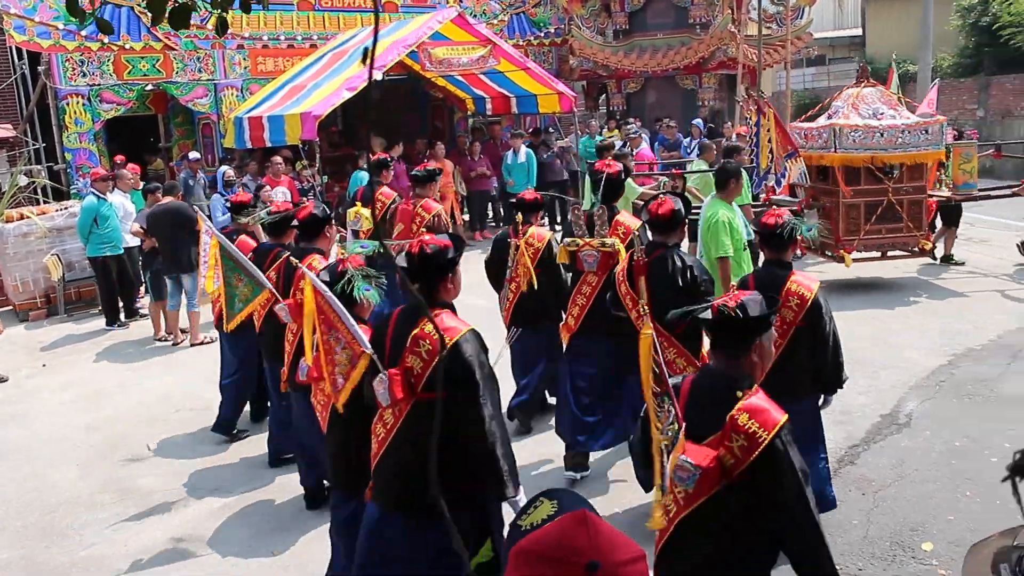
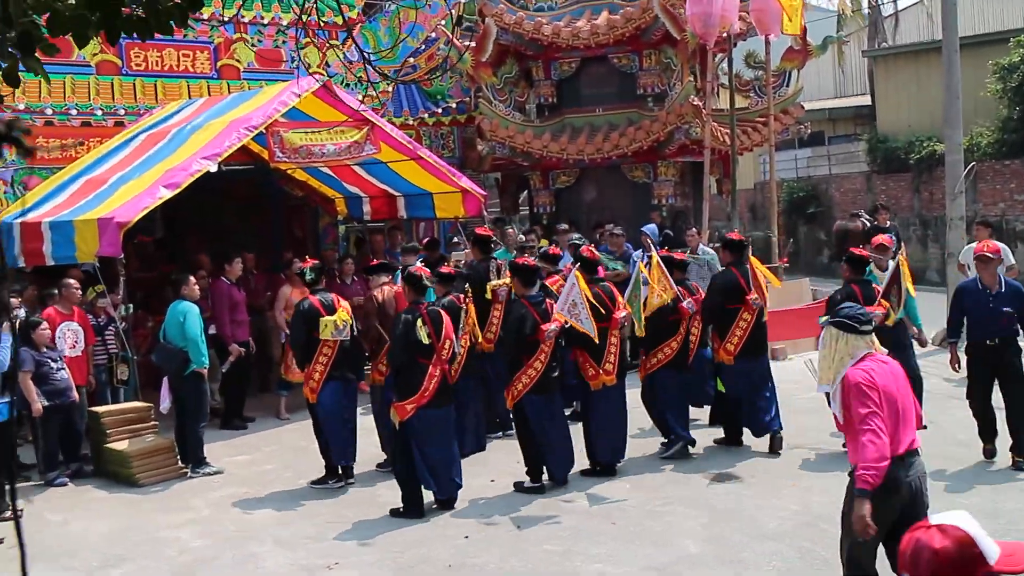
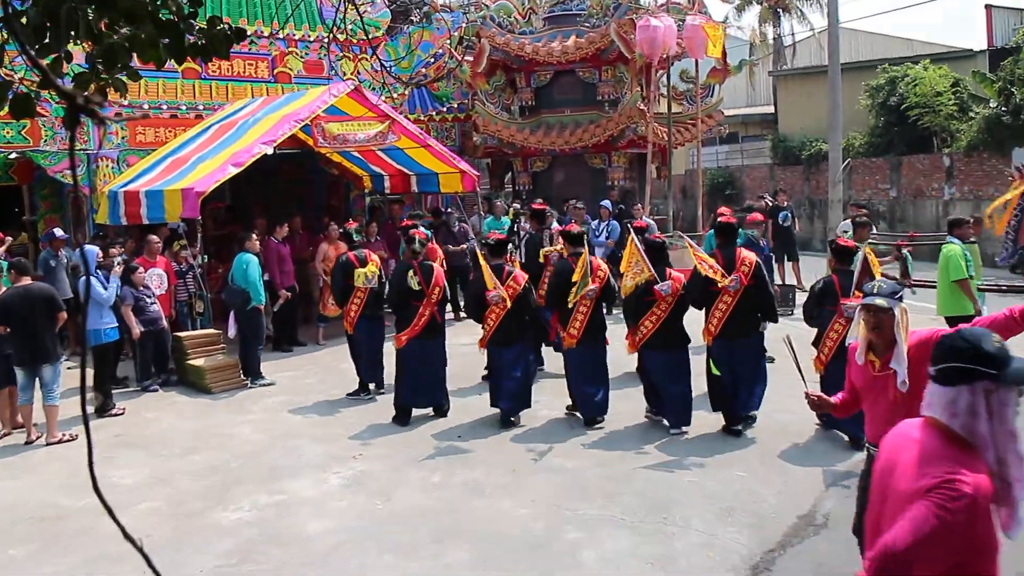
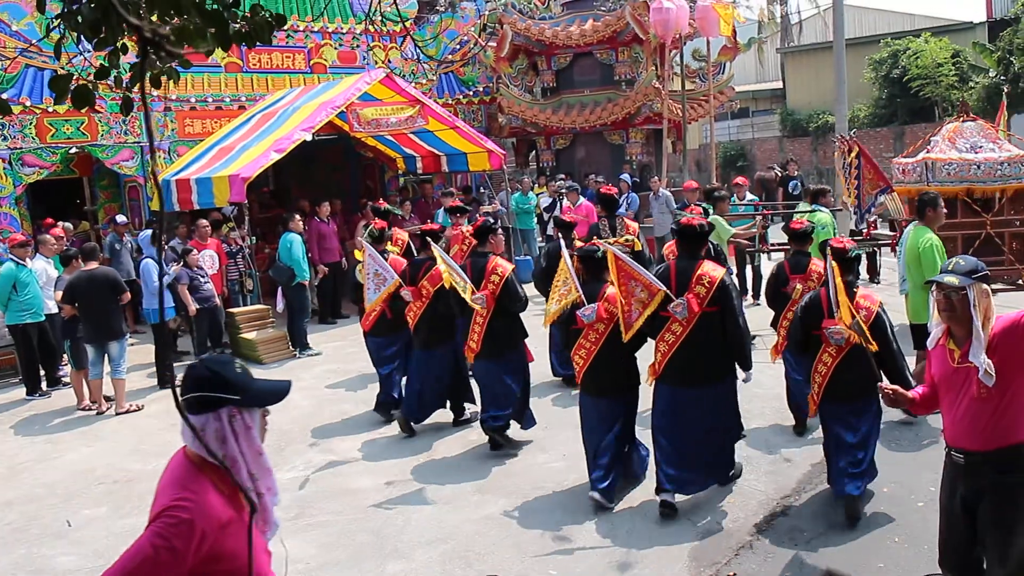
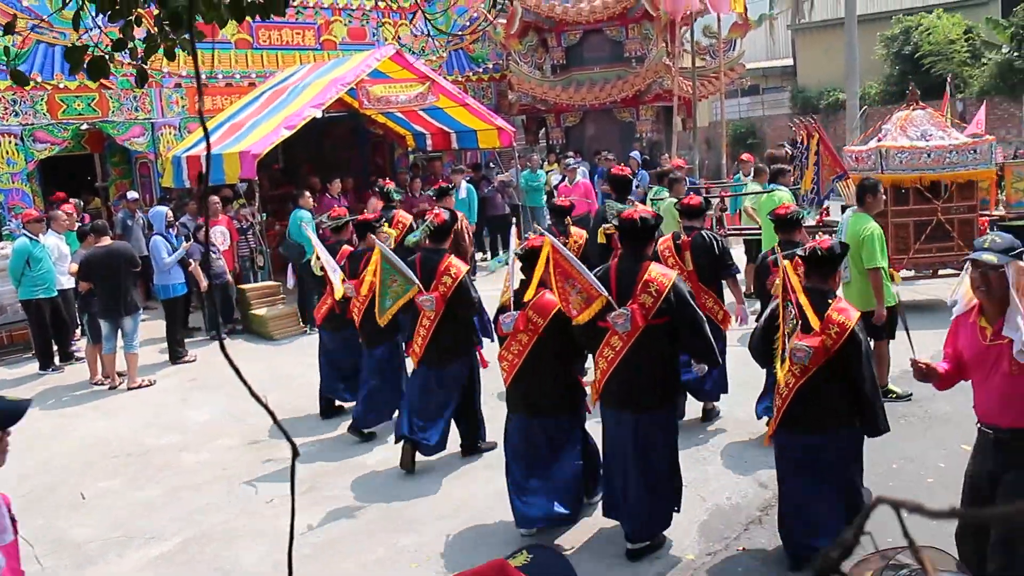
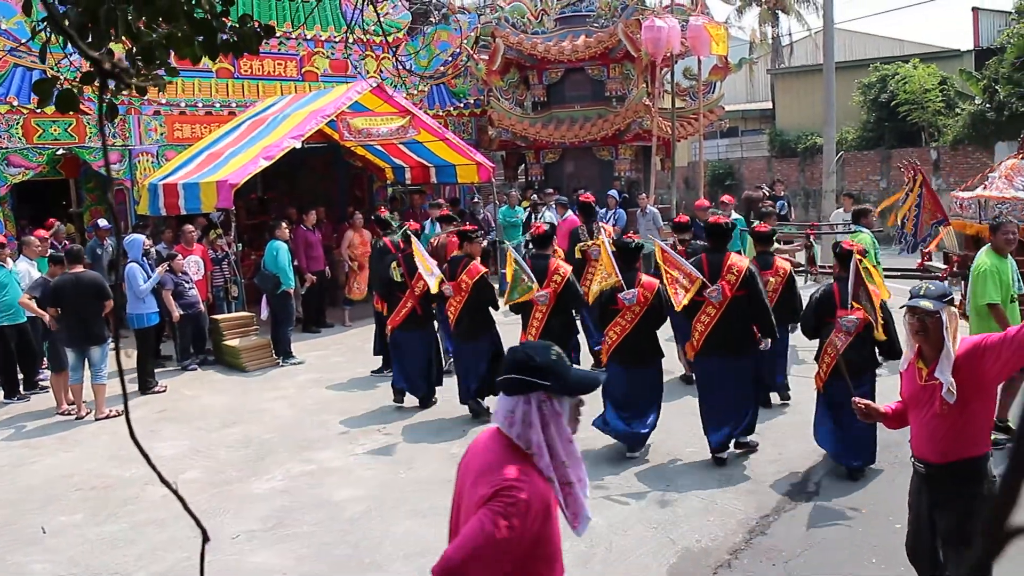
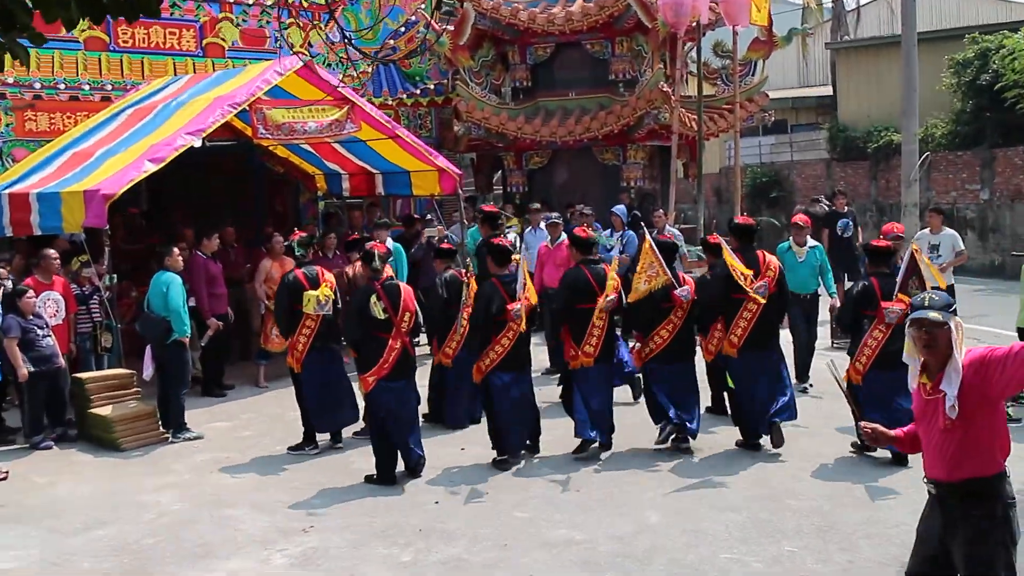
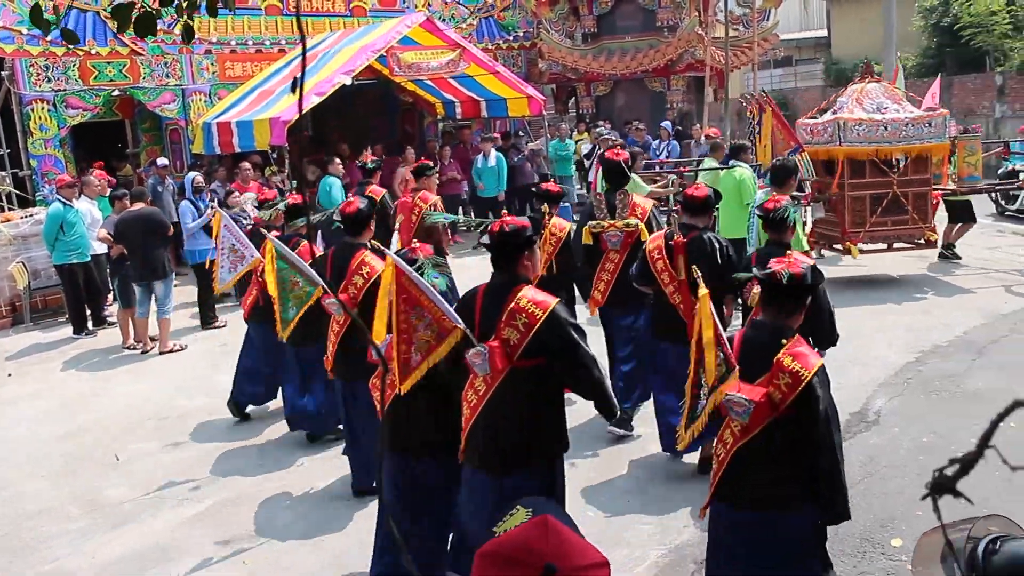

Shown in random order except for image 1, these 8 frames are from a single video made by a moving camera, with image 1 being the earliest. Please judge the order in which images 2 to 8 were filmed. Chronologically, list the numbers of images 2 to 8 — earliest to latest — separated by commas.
8, 5, 4, 6, 3, 7, 2
